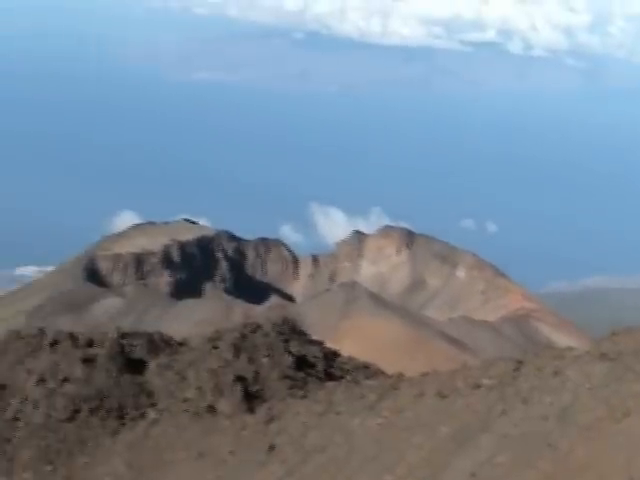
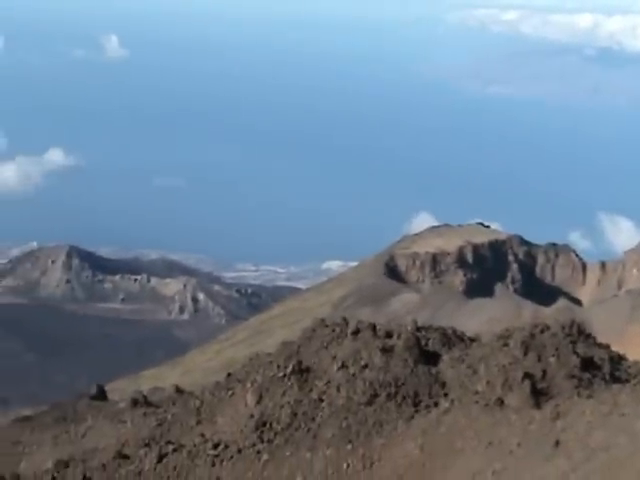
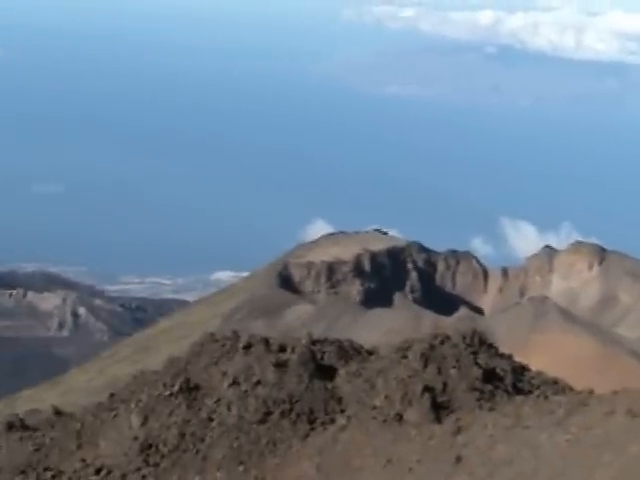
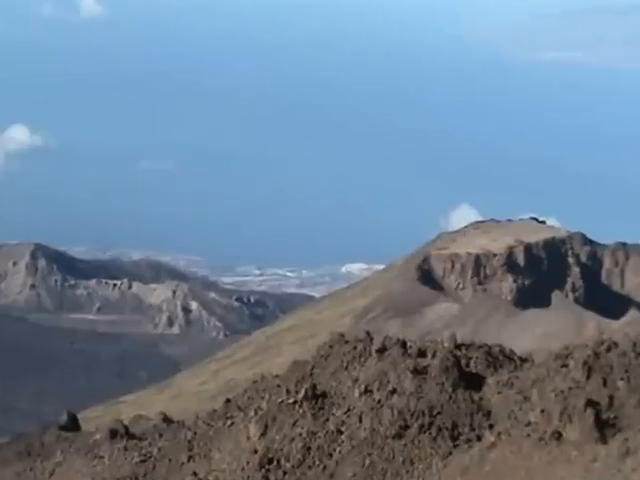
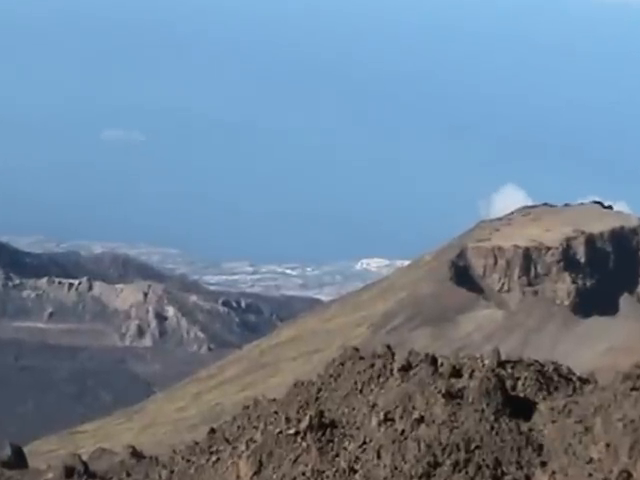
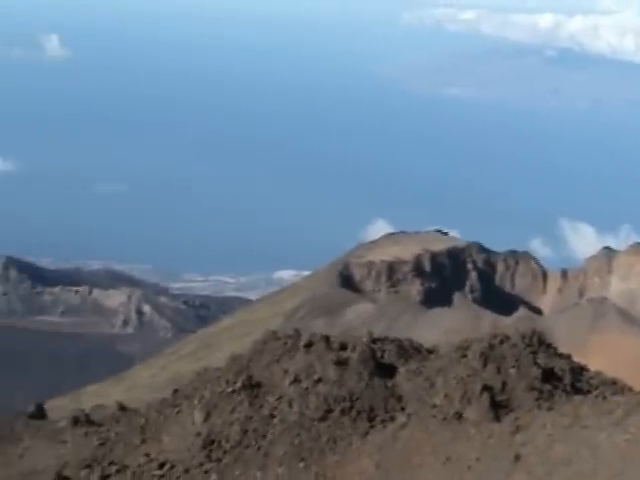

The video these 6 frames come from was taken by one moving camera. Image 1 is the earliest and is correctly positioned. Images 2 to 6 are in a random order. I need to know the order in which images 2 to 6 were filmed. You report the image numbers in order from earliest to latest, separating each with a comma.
3, 6, 2, 4, 5
